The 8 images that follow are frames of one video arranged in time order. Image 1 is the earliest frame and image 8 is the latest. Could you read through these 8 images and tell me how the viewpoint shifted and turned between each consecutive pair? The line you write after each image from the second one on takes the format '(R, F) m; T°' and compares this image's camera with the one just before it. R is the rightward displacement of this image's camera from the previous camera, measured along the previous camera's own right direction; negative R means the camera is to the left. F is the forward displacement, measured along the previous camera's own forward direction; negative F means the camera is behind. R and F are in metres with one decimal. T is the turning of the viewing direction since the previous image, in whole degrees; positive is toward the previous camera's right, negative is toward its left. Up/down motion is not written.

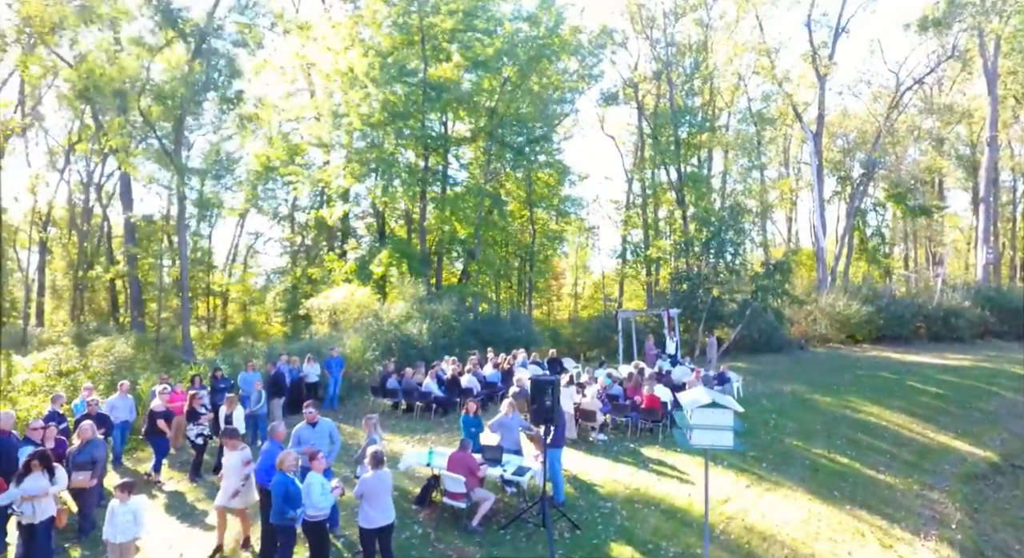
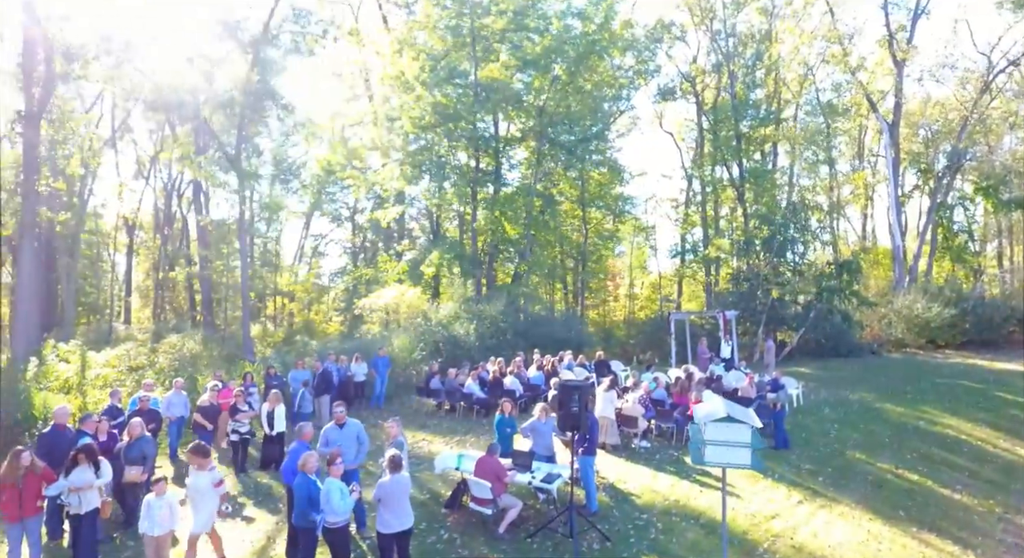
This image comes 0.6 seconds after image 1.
(+0.5, +0.2) m; -6°
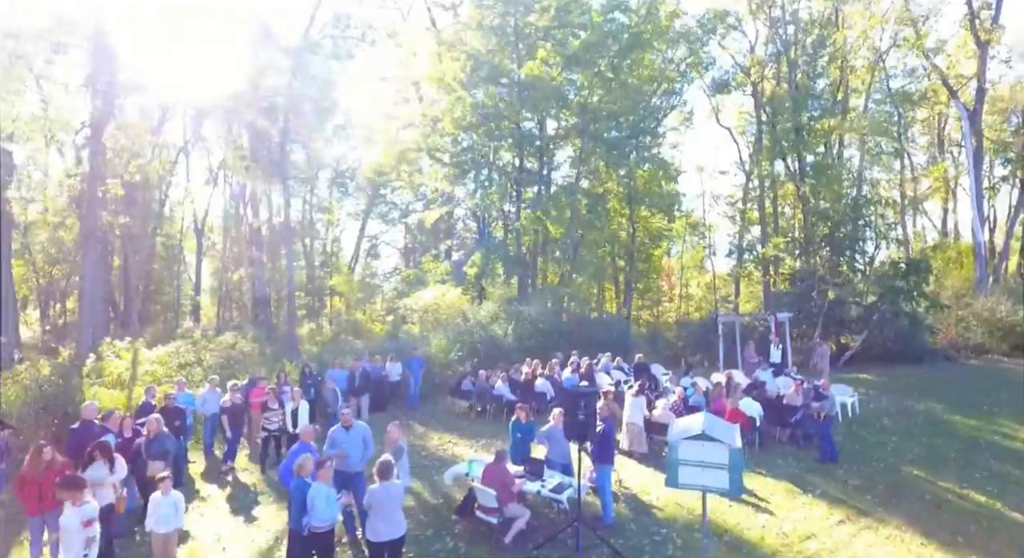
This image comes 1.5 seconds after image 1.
(+0.7, +0.3) m; -6°
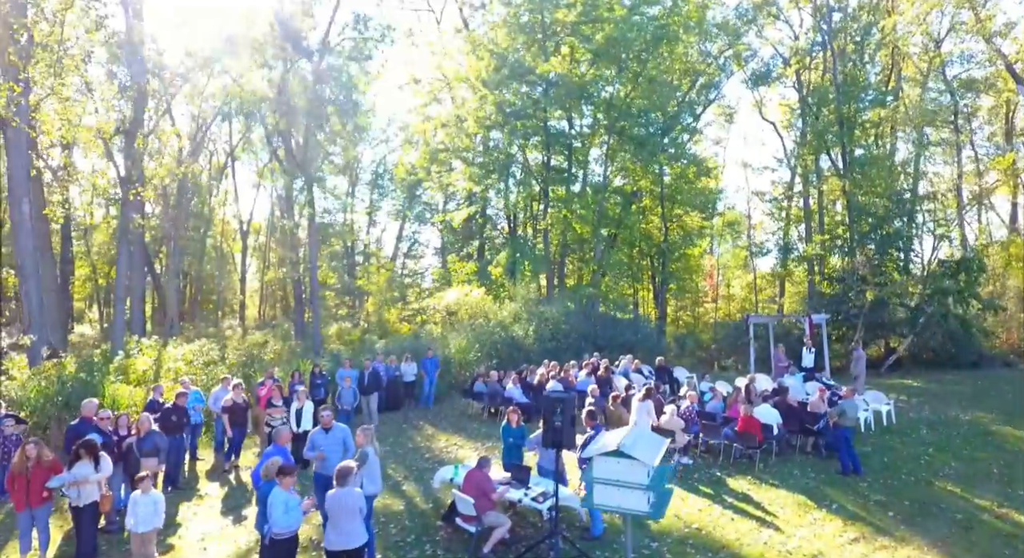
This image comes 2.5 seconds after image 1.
(+0.9, +0.3) m; -5°
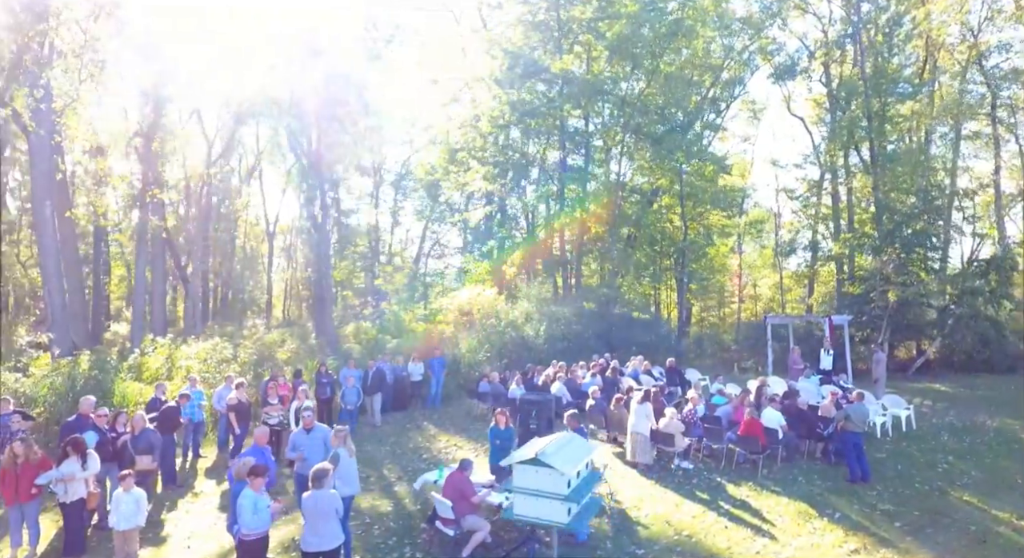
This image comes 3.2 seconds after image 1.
(+0.7, +0.1) m; -3°
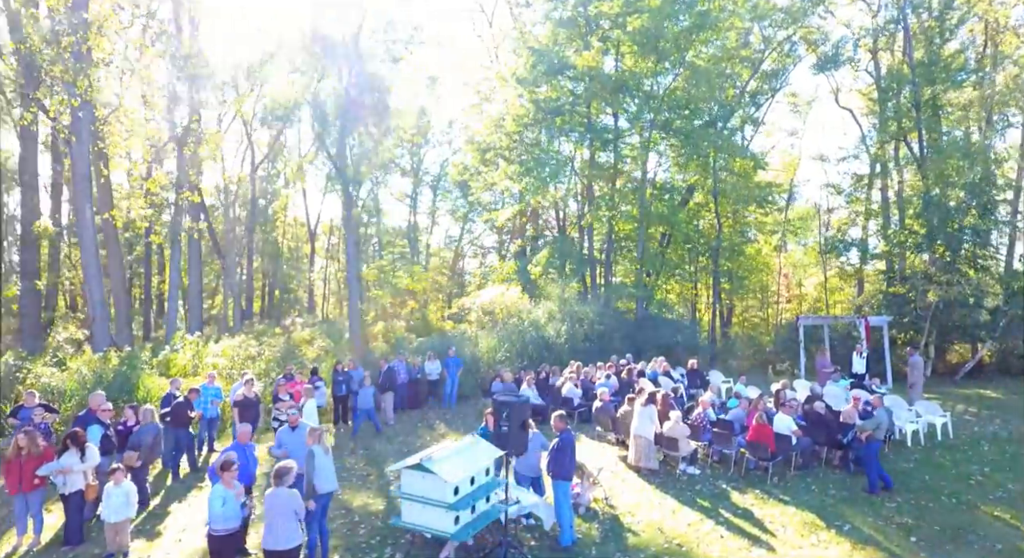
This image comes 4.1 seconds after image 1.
(+0.9, +0.2) m; -5°
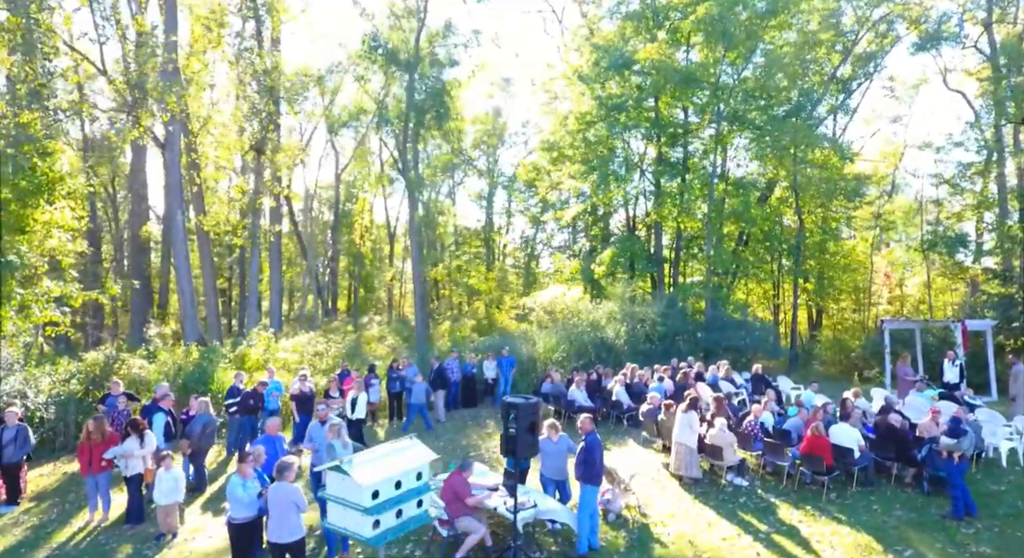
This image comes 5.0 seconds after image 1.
(+0.9, +0.2) m; -8°
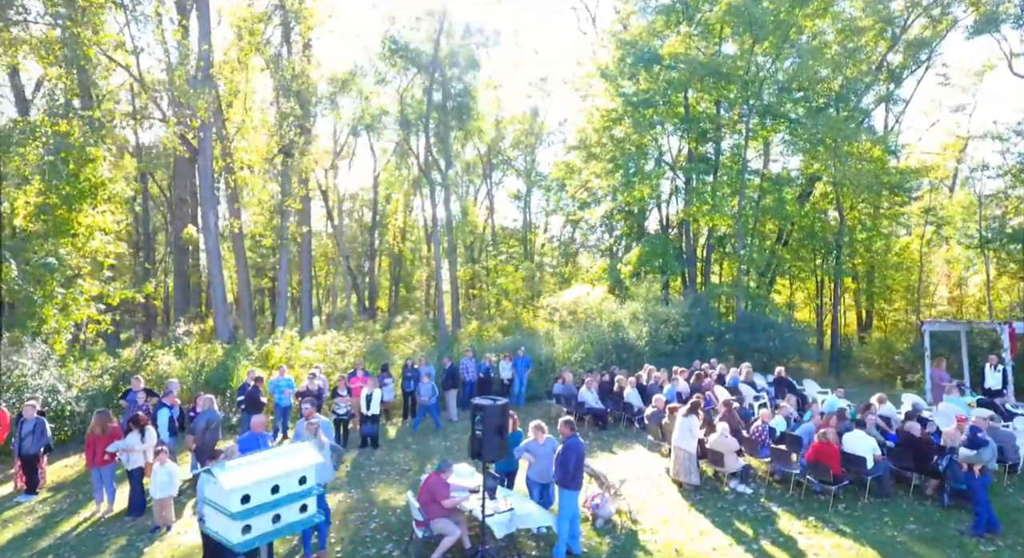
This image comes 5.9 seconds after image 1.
(+0.9, +0.2) m; -5°
